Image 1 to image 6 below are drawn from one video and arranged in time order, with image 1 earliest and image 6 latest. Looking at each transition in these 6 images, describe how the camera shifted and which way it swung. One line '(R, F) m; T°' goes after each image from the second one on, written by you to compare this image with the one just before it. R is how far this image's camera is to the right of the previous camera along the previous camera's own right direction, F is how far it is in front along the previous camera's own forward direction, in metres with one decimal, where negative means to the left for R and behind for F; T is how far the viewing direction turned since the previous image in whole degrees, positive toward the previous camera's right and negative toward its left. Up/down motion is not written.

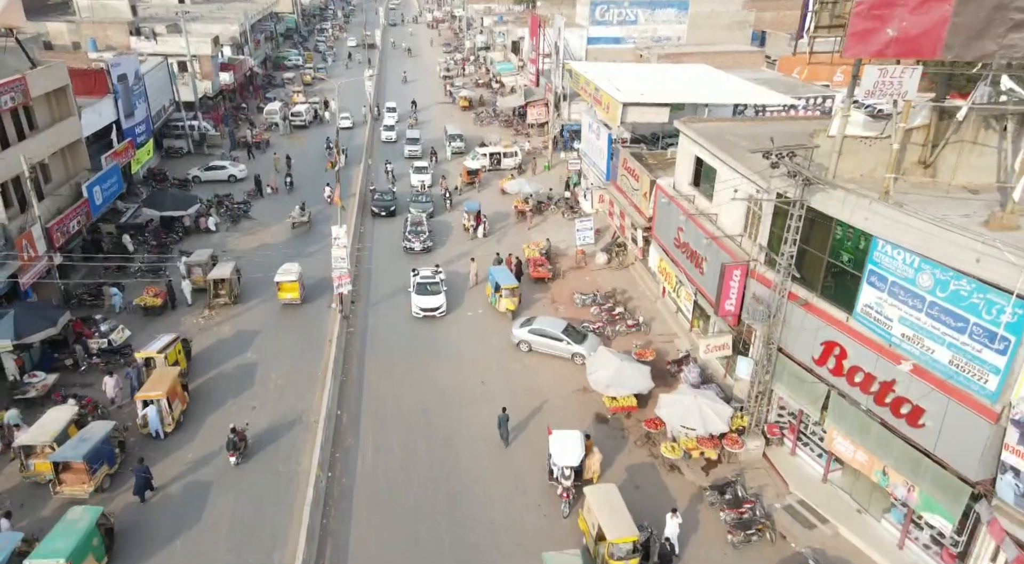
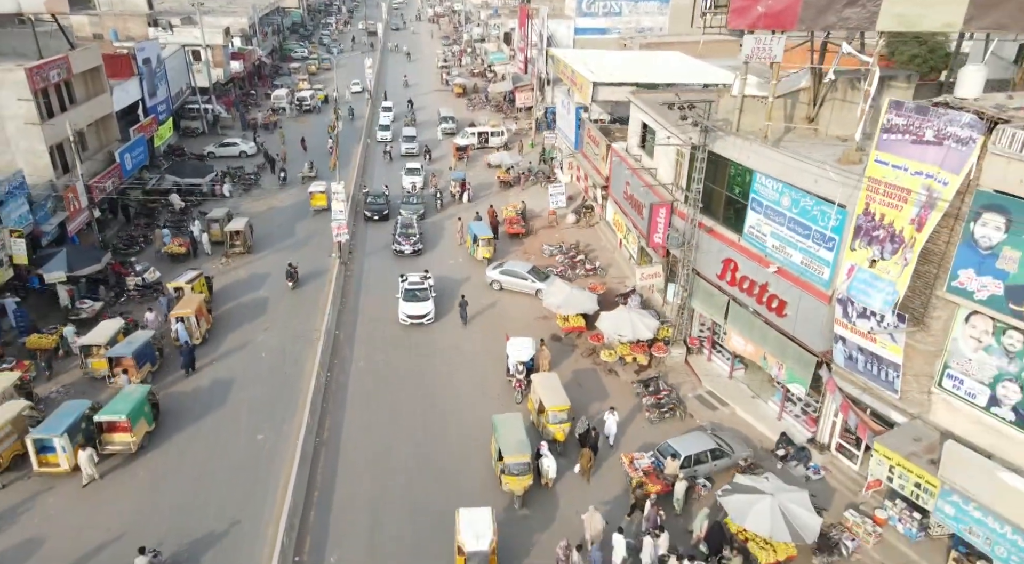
(+1.3, -4.6) m; 0°
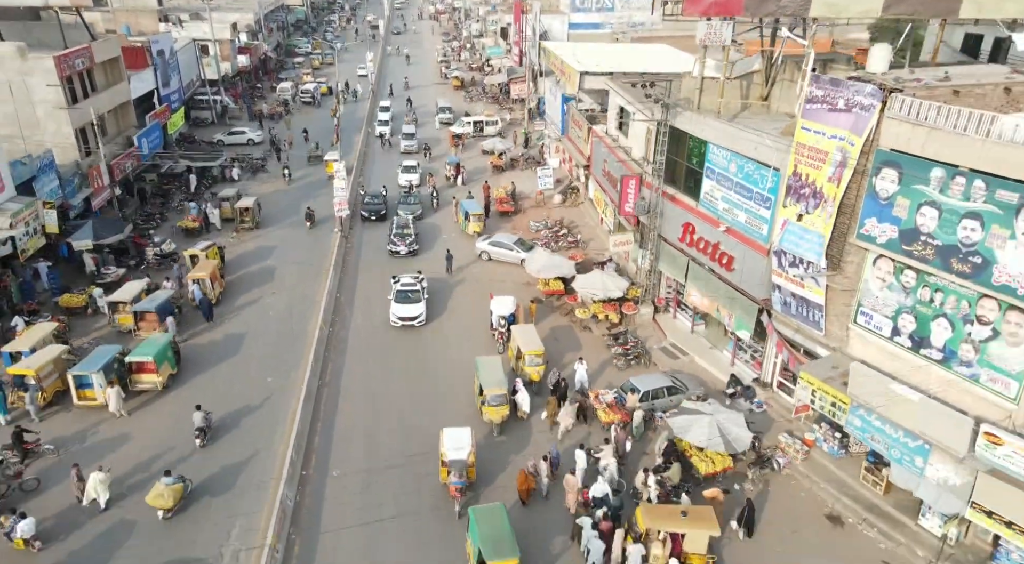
(+0.7, -2.7) m; 0°
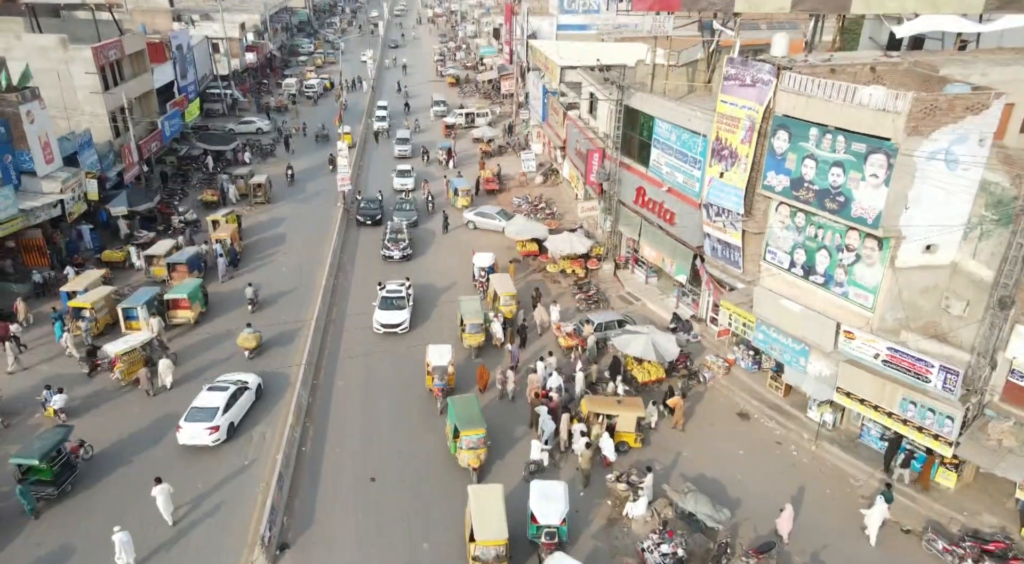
(+0.8, -4.5) m; 0°
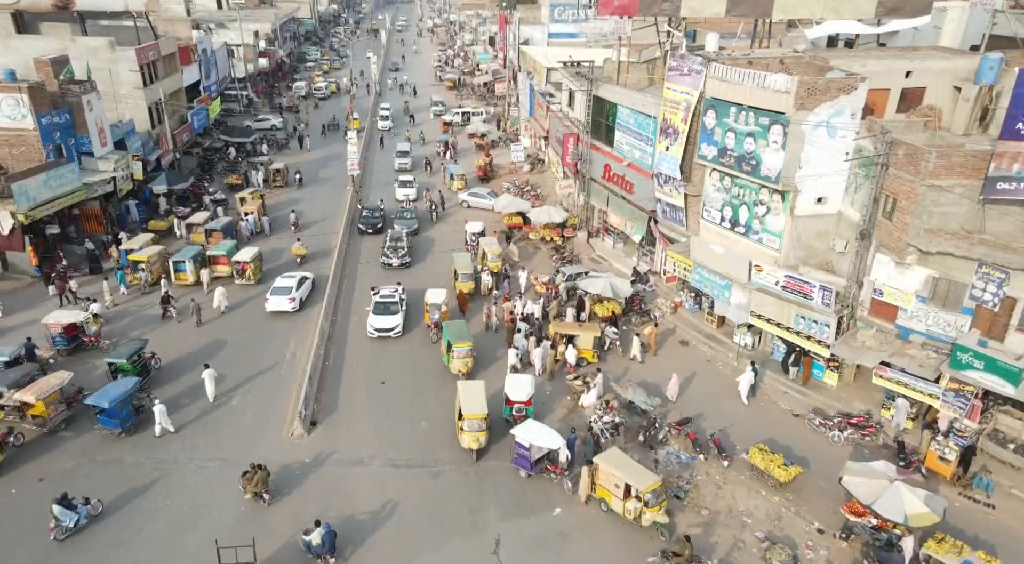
(+0.6, -5.4) m; 0°
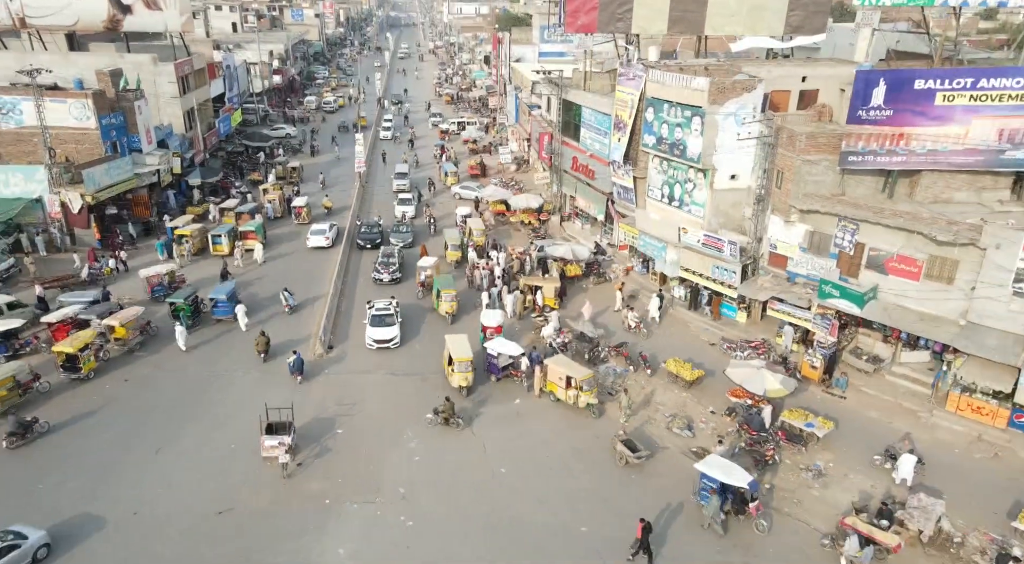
(+1.1, -6.4) m; 0°
